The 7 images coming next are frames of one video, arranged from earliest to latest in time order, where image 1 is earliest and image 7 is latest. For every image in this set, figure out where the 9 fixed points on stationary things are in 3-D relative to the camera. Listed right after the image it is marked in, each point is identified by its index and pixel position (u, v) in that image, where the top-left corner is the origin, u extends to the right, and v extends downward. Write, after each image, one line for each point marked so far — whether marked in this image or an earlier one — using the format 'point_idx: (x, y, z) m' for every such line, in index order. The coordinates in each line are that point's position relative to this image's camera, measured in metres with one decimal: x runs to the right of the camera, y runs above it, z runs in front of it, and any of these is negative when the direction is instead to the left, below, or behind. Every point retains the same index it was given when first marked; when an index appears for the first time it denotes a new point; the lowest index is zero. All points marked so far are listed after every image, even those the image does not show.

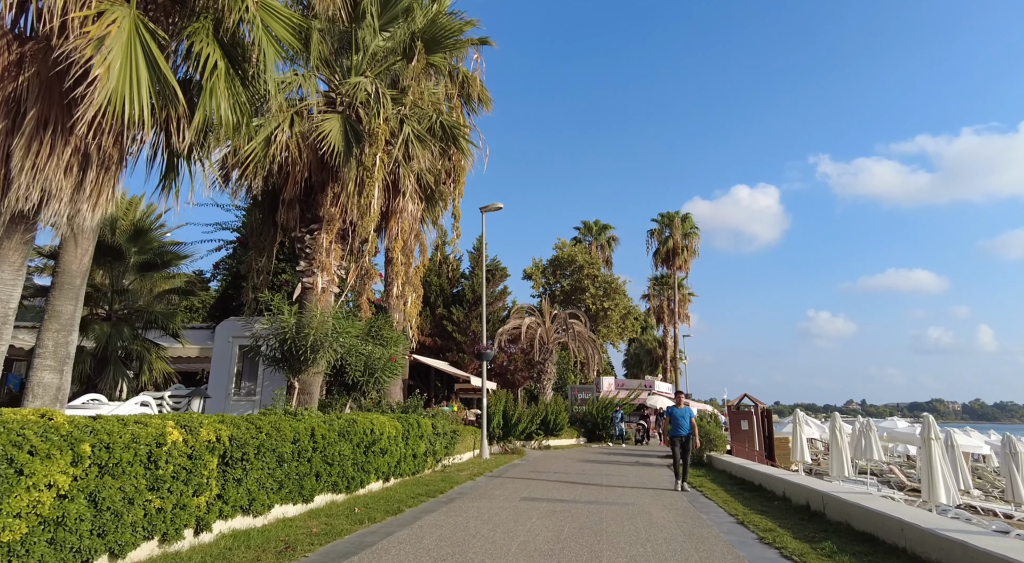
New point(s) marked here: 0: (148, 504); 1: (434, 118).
0: (-3.1, -1.9, +5.5) m
1: (-1.5, +3.2, +12.8) m
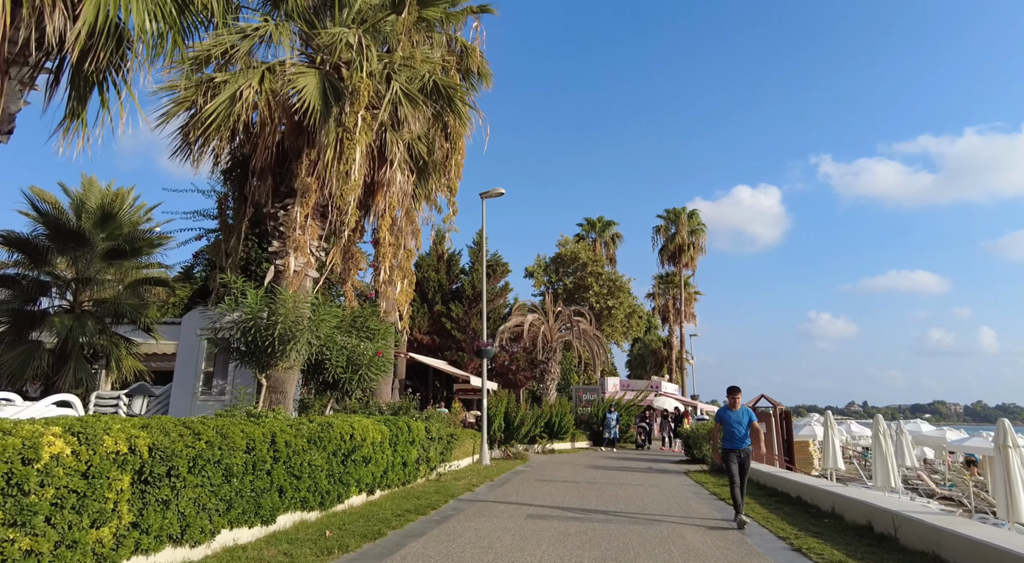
0: (-3.0, -1.6, +3.9) m
1: (-1.5, +3.5, +11.2) m
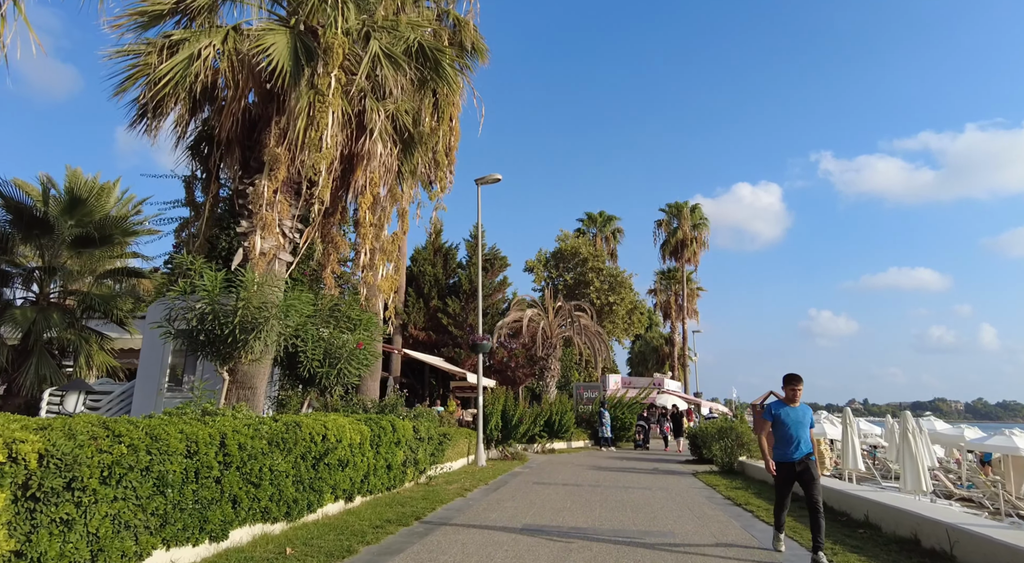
0: (-3.1, -1.3, +2.9) m
1: (-1.6, +3.7, +10.1) m
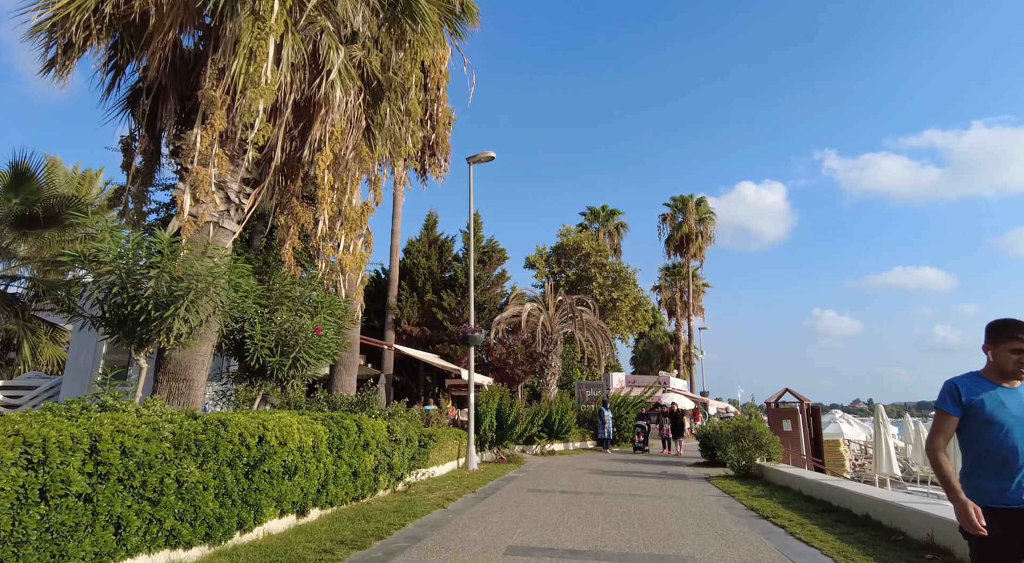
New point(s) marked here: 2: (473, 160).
0: (-3.3, -1.0, +1.3) m
1: (-1.7, +4.1, +8.5) m
2: (-1.1, +3.3, +17.9) m
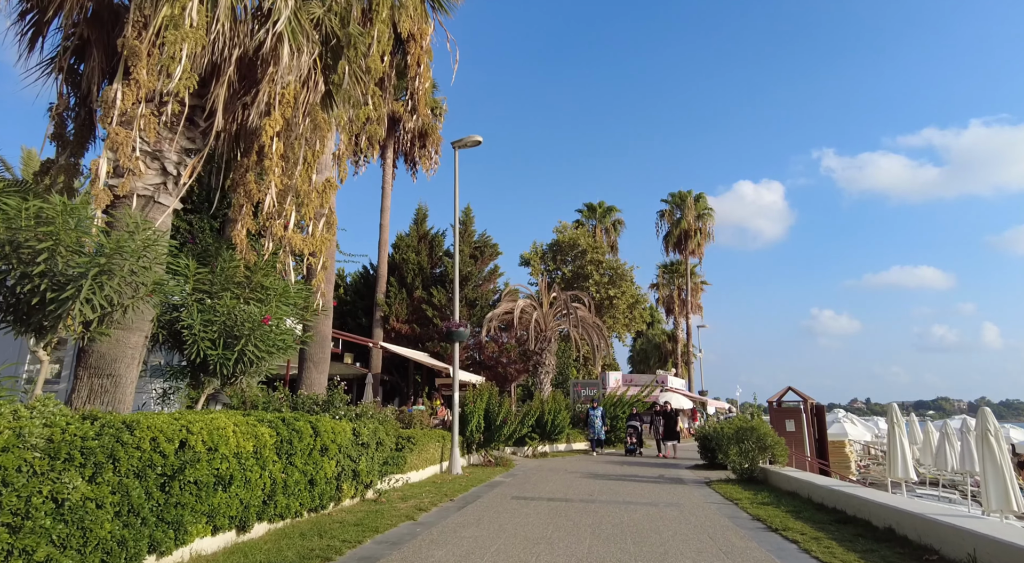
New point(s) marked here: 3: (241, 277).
0: (-3.6, -0.8, +0.2) m
1: (-2.0, +4.3, +7.5) m
2: (-1.4, +3.5, +16.9) m
3: (-3.3, +0.1, +8.2) m
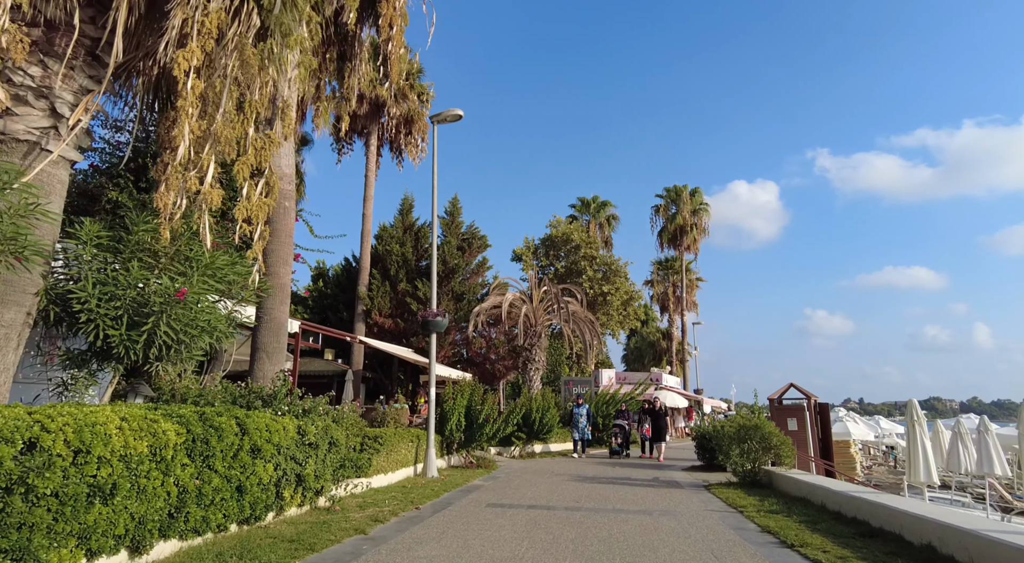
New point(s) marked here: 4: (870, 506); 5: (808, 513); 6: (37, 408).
0: (-3.8, -0.5, -1.1) m
1: (-2.4, +4.6, +6.2) m
2: (-1.8, +3.8, +15.6) m
3: (-3.6, +0.4, +6.8) m
4: (+4.5, -2.8, +8.2) m
5: (+4.1, -3.2, +9.2) m
6: (-3.3, -0.9, +4.5) m
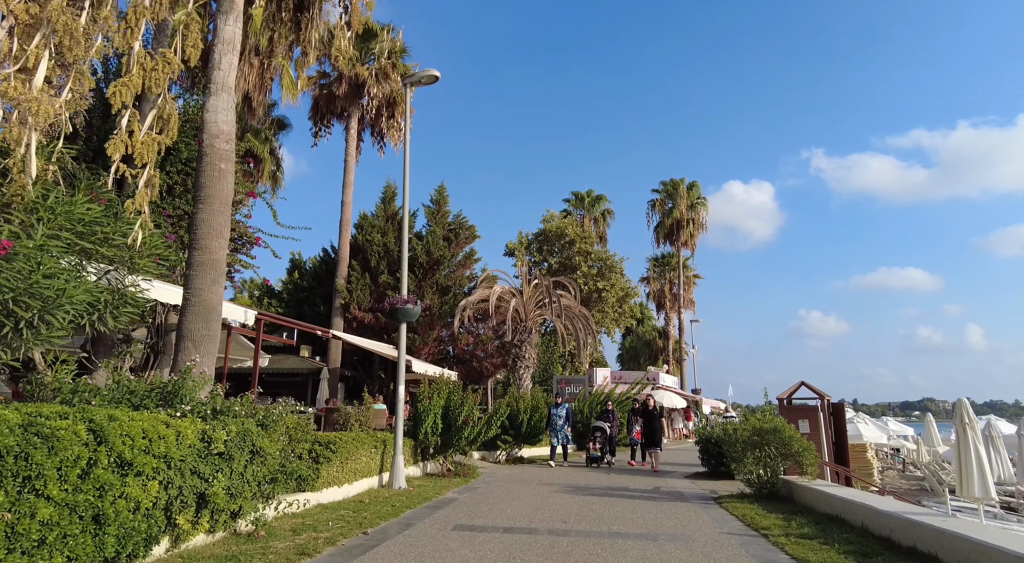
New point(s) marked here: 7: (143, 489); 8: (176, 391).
0: (-4.1, -0.1, -2.9) m
1: (-2.6, +4.9, +4.4) m
2: (-2.1, +4.2, +13.8) m
3: (-3.9, +0.7, +5.0) m
4: (+4.1, -2.5, +6.5) m
5: (+3.8, -2.9, +7.4) m
6: (-3.5, -0.5, +2.7) m
7: (-3.0, -1.7, +5.4) m
8: (-3.5, -1.1, +6.8) m
